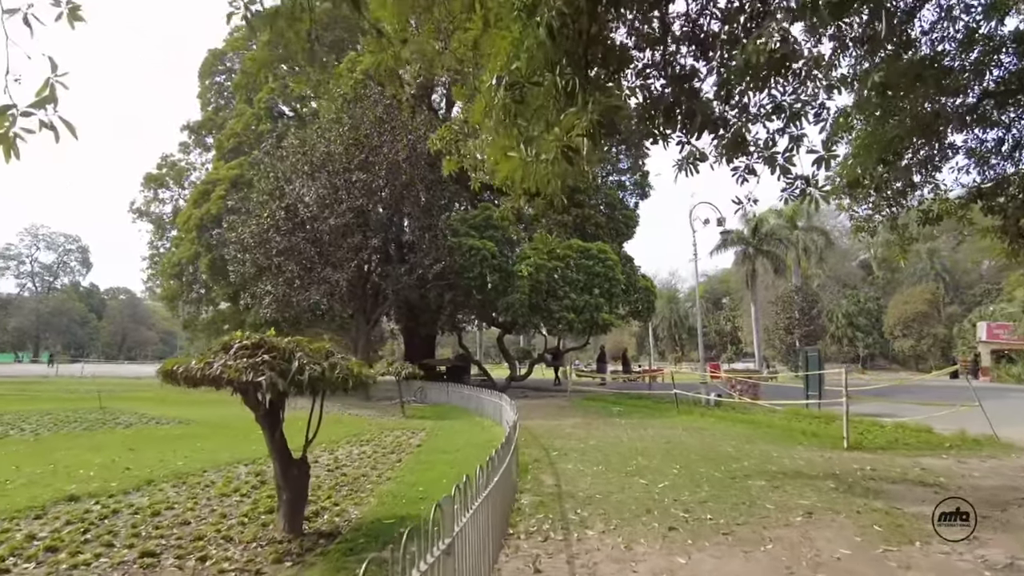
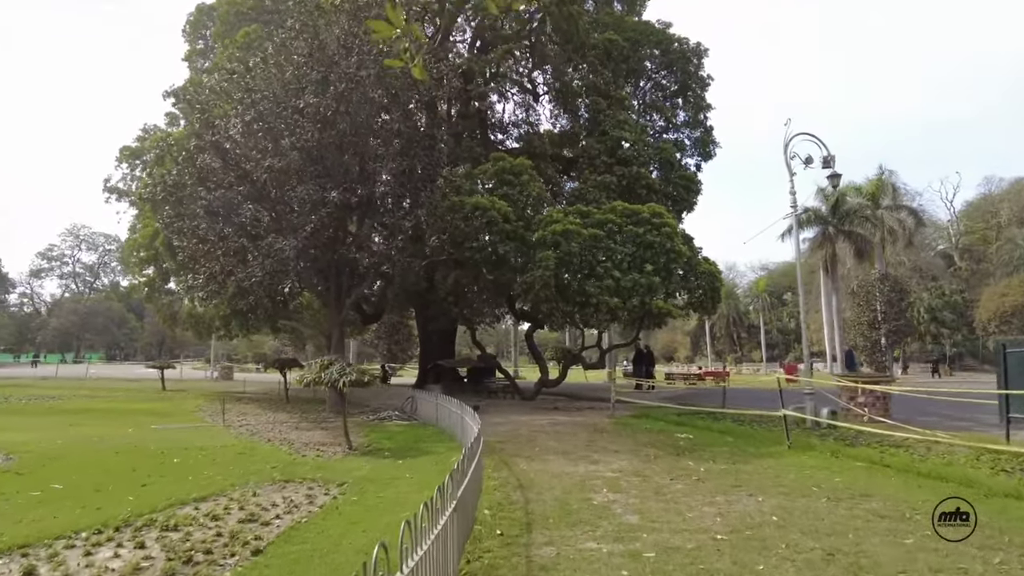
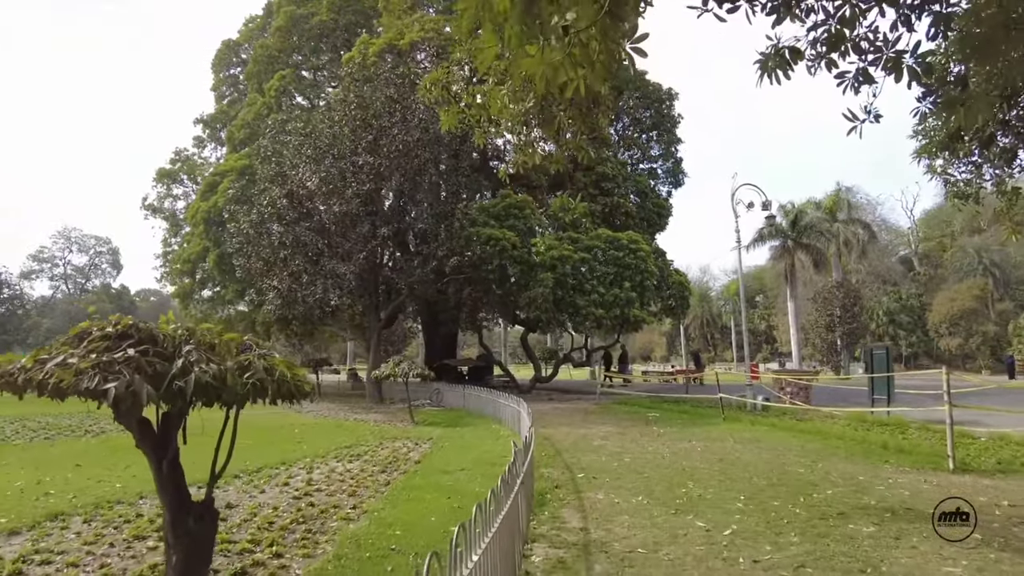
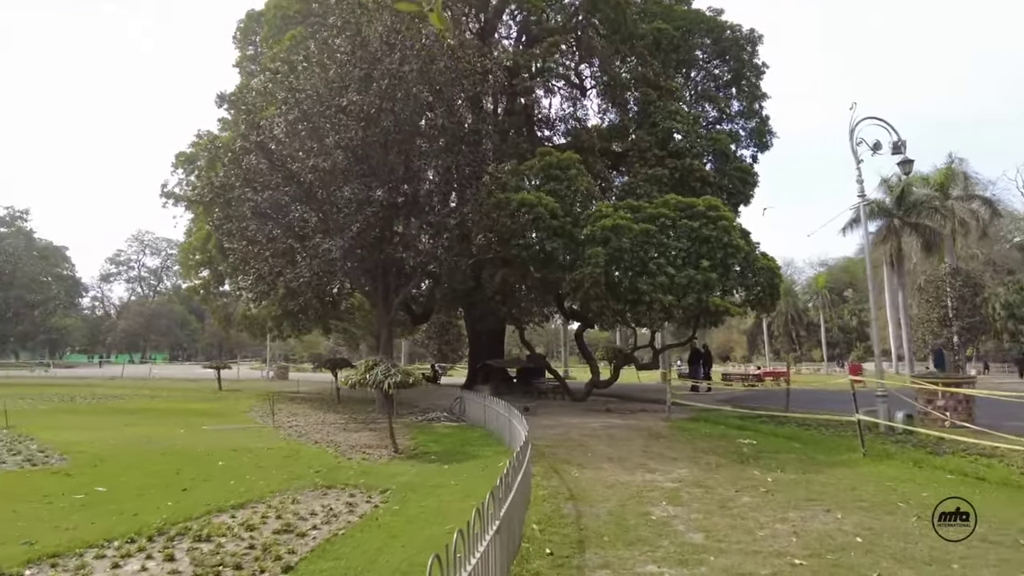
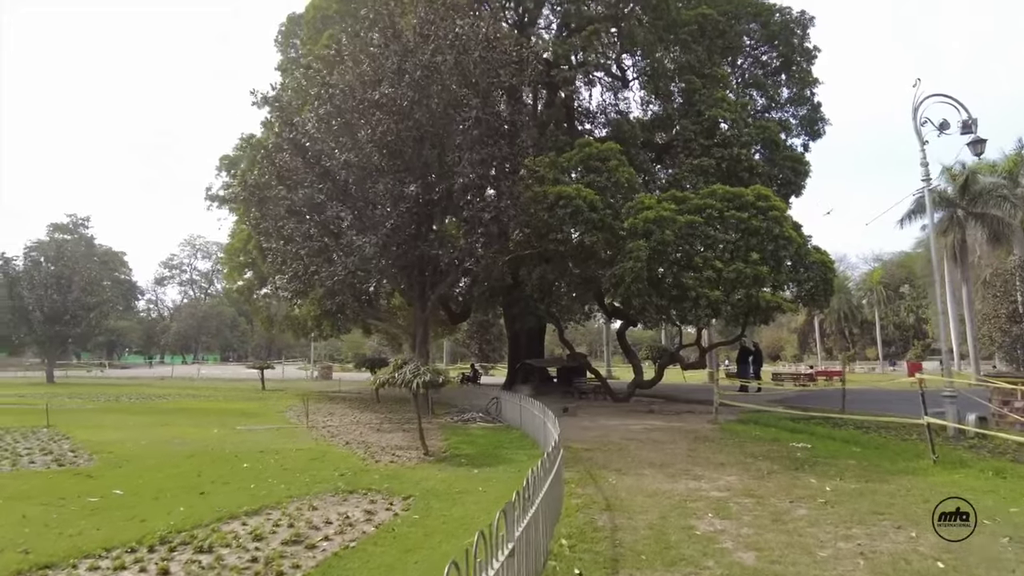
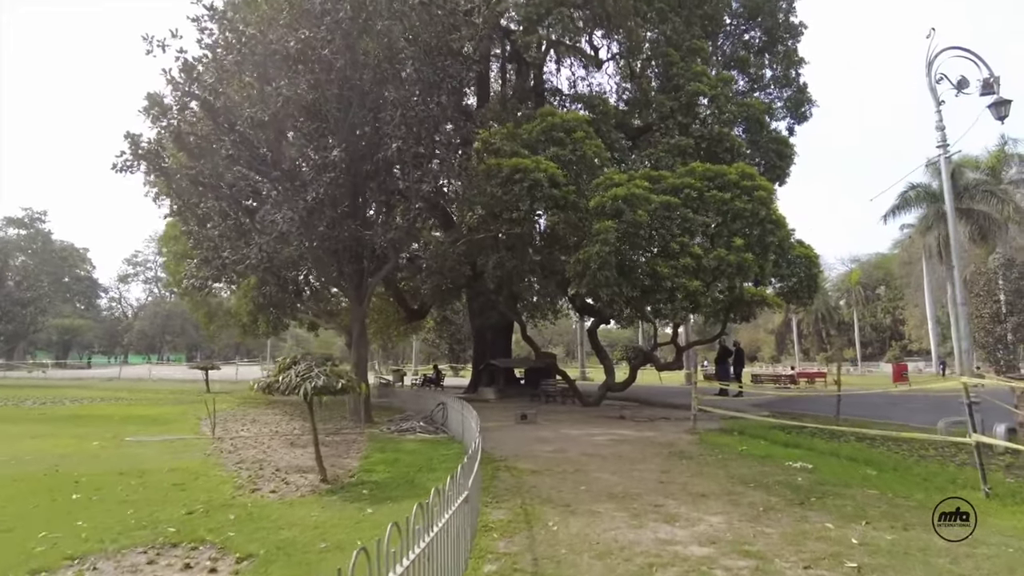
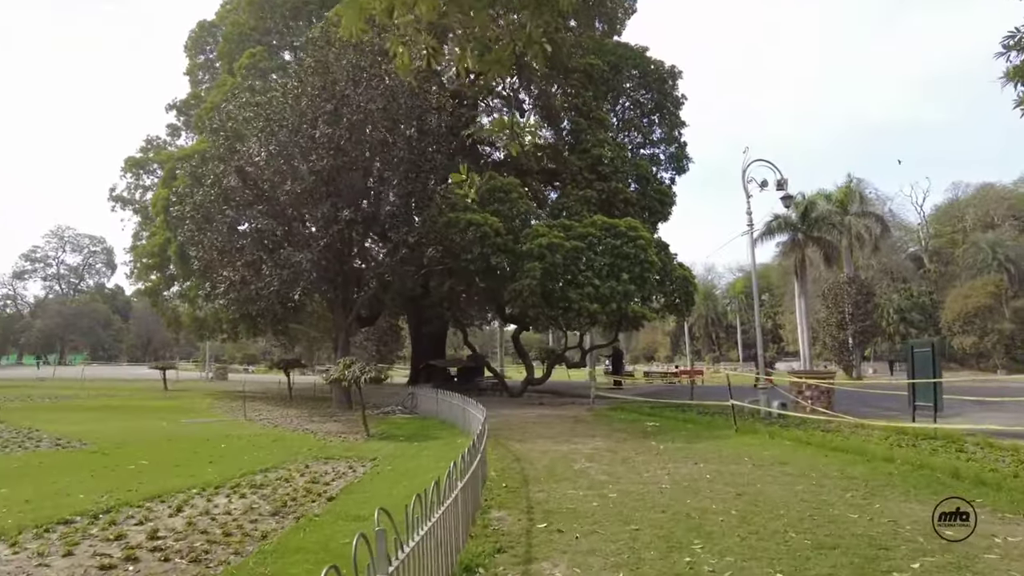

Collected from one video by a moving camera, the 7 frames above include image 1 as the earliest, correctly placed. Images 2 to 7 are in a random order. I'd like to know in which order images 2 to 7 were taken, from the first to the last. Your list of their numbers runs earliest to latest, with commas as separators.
3, 7, 2, 4, 5, 6
